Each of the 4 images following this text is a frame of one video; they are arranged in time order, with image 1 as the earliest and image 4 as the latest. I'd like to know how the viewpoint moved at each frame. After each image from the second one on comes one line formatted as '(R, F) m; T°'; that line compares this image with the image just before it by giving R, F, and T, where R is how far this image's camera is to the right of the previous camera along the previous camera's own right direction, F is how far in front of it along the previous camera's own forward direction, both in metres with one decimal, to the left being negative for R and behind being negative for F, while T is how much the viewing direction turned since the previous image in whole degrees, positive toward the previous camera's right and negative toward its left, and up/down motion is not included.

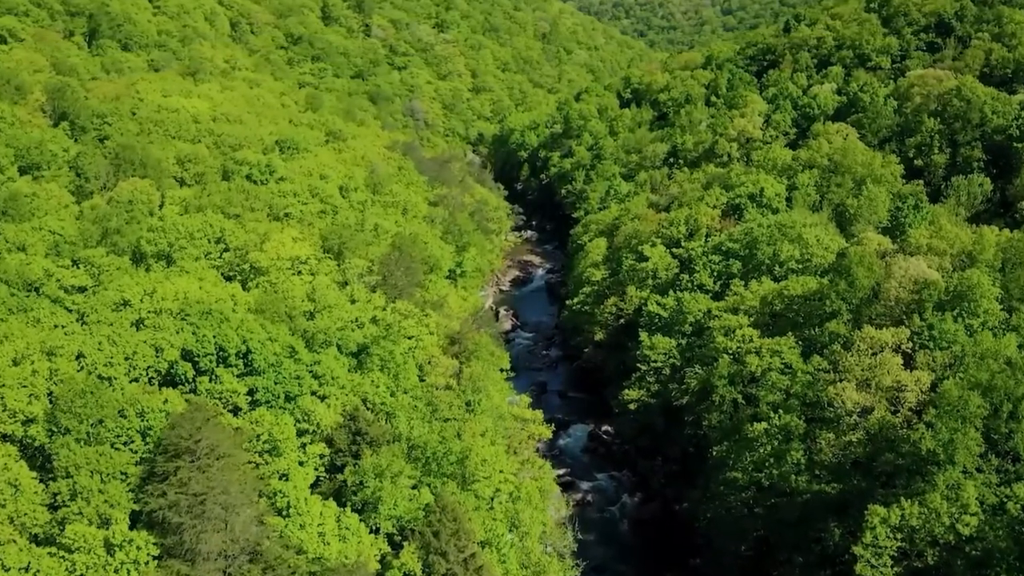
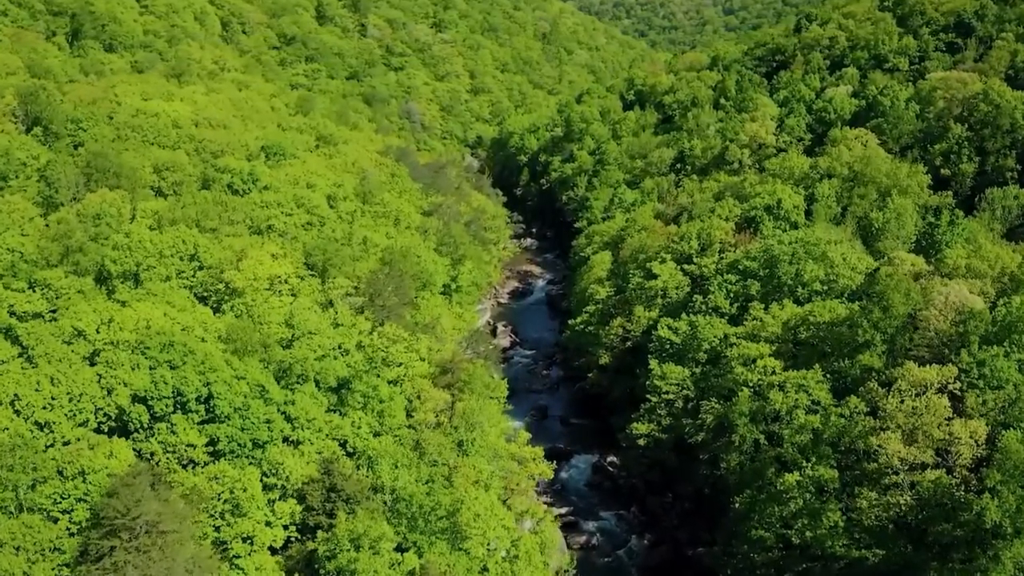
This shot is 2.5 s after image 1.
(+0.1, +5.1) m; 0°
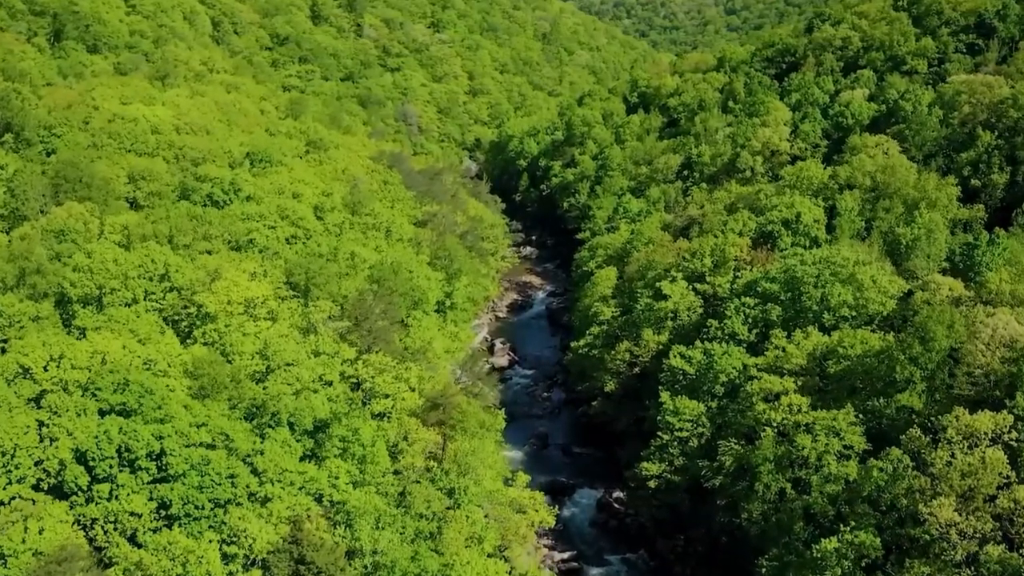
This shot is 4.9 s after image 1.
(+0.1, +4.9) m; 0°
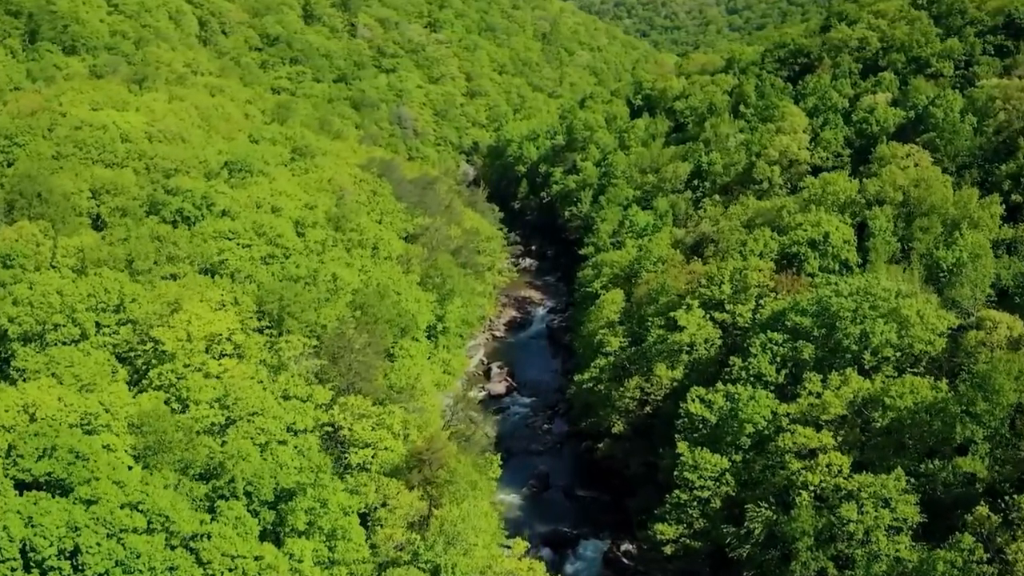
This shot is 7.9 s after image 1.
(+0.2, +6.0) m; 0°
